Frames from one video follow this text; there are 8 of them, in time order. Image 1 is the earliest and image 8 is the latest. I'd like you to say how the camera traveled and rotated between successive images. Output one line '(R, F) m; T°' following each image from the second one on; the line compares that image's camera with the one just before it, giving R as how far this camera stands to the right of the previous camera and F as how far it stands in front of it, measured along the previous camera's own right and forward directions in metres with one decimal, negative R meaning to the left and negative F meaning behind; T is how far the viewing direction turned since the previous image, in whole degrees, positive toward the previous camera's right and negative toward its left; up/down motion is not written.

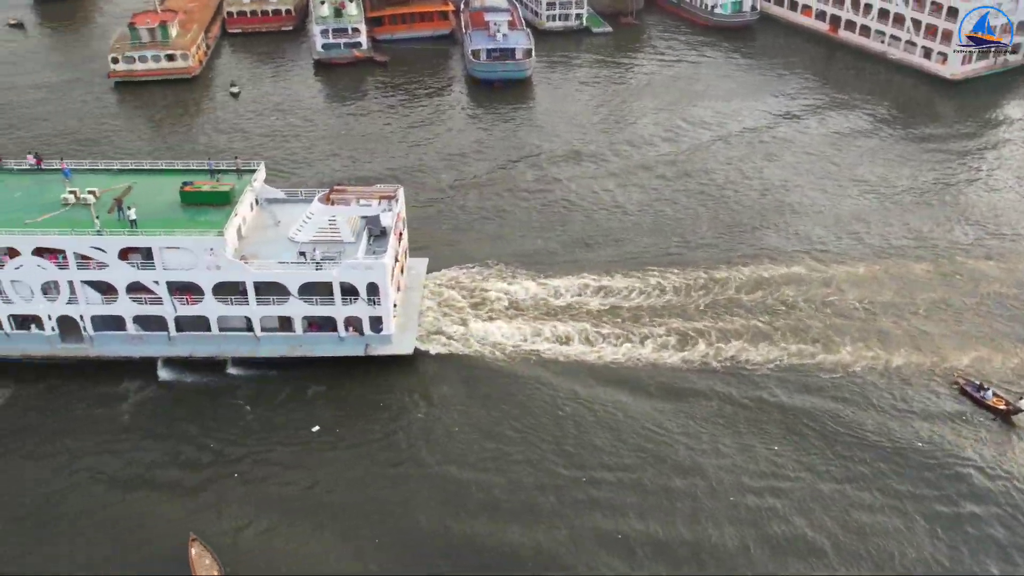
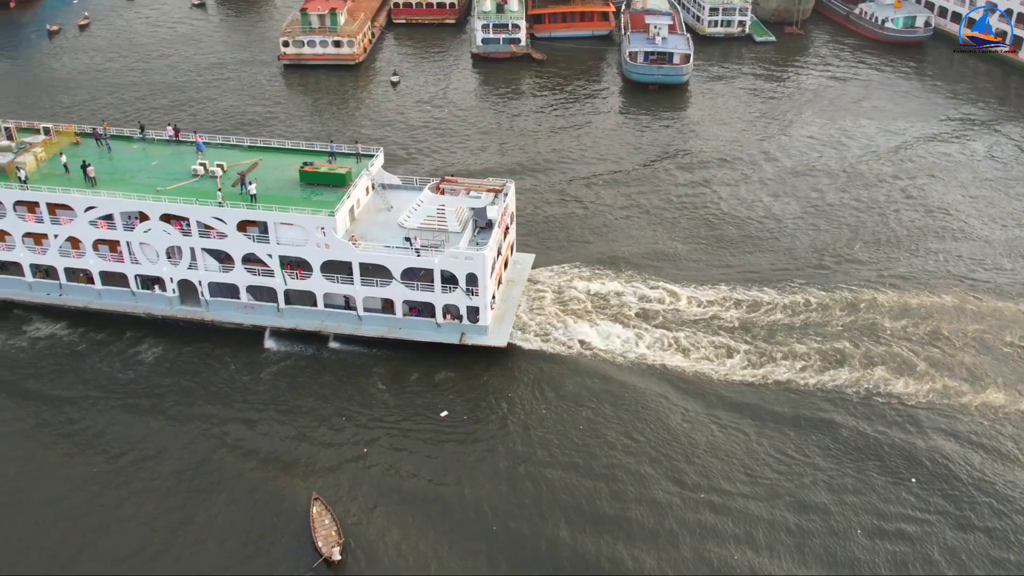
(+0.3, 0.0) m; -8°
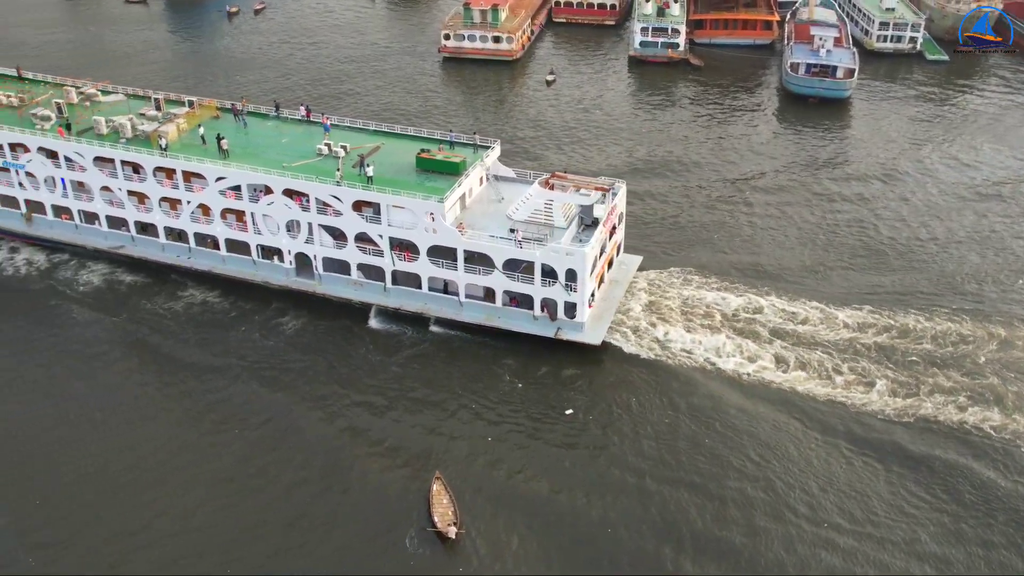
(+0.3, -0.1) m; -8°
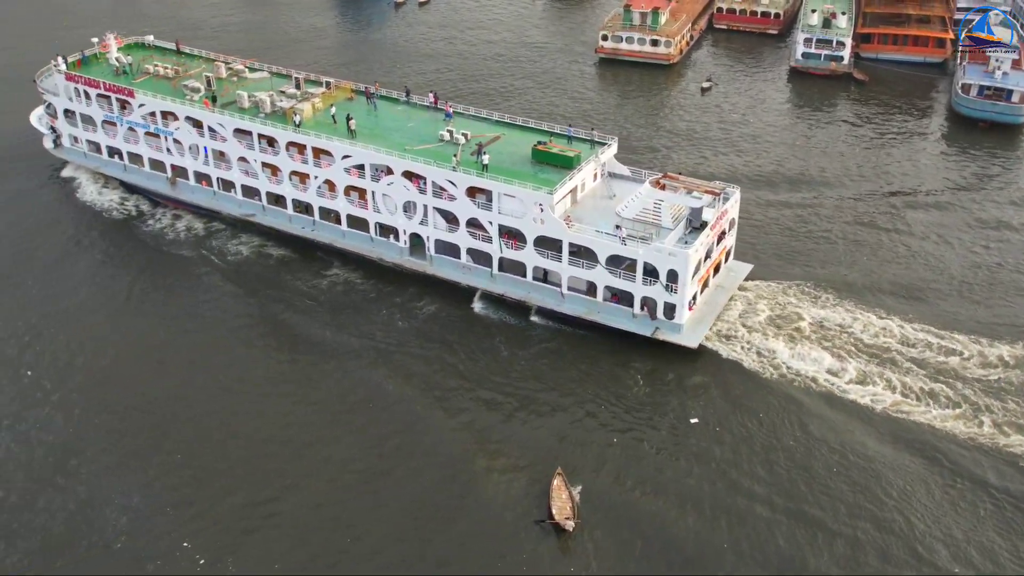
(+0.2, 0.0) m; -8°
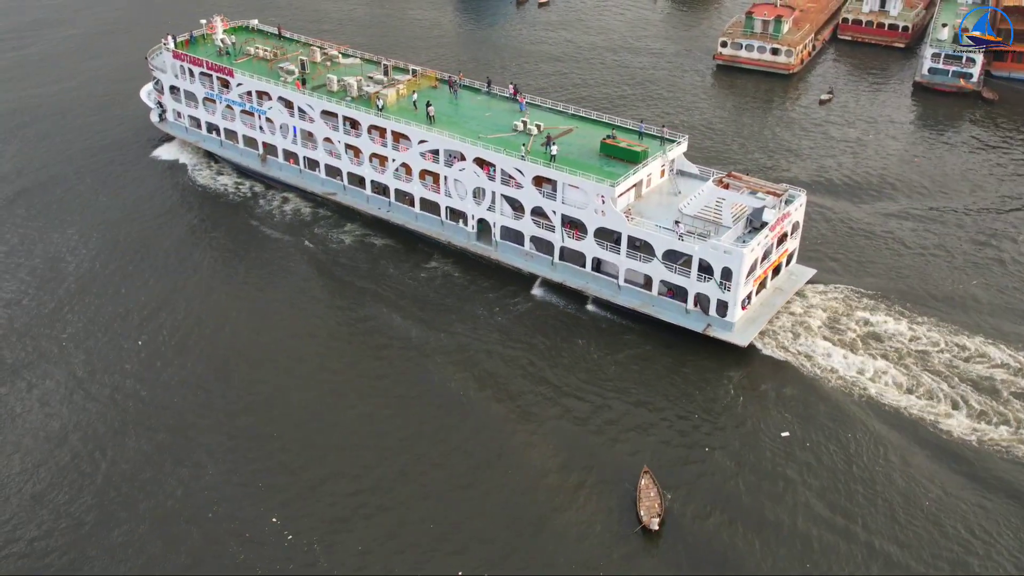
(+0.3, 0.0) m; -6°
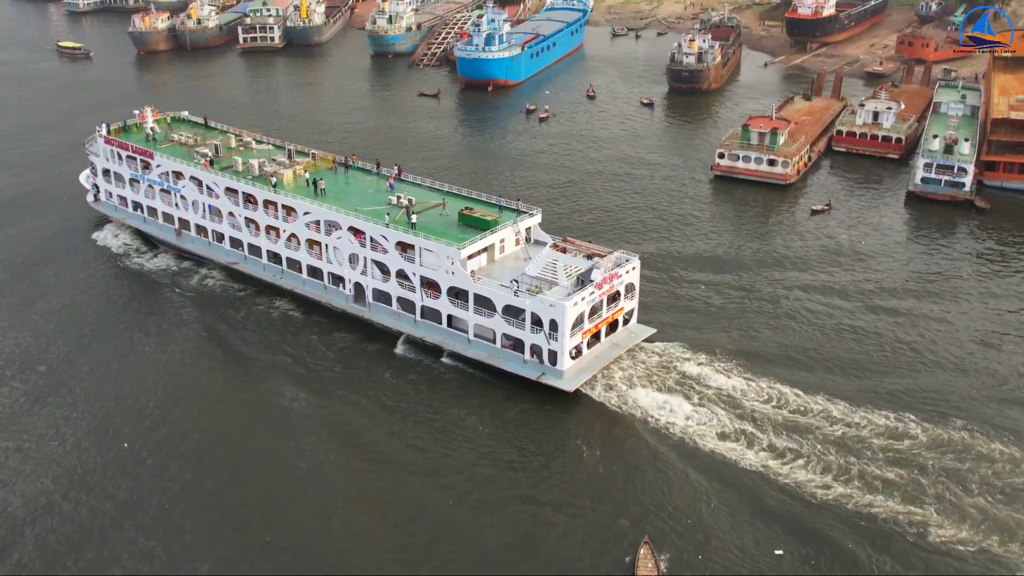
(+0.7, +0.3) m; 0°
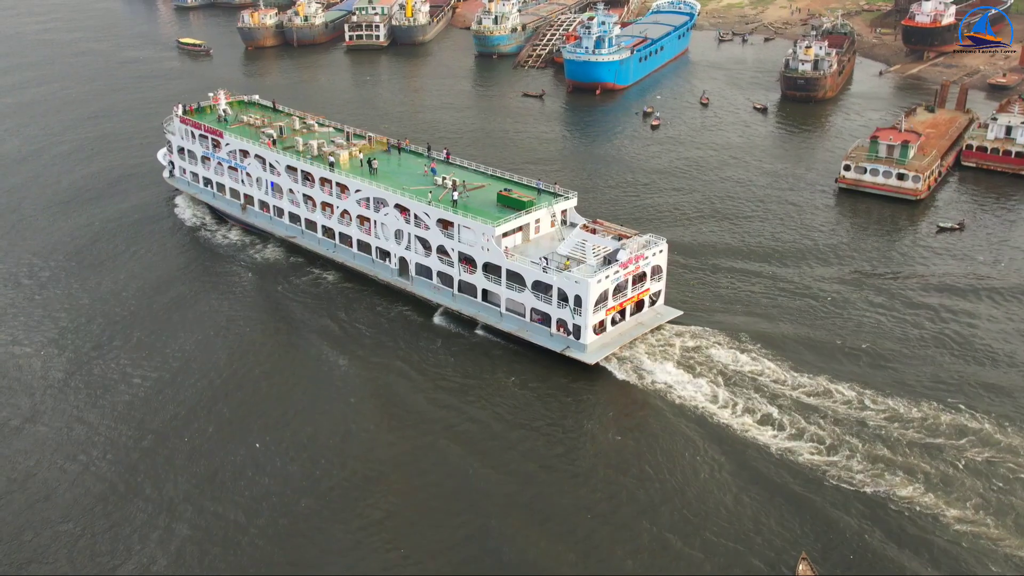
(-3.4, +1.6) m; -4°
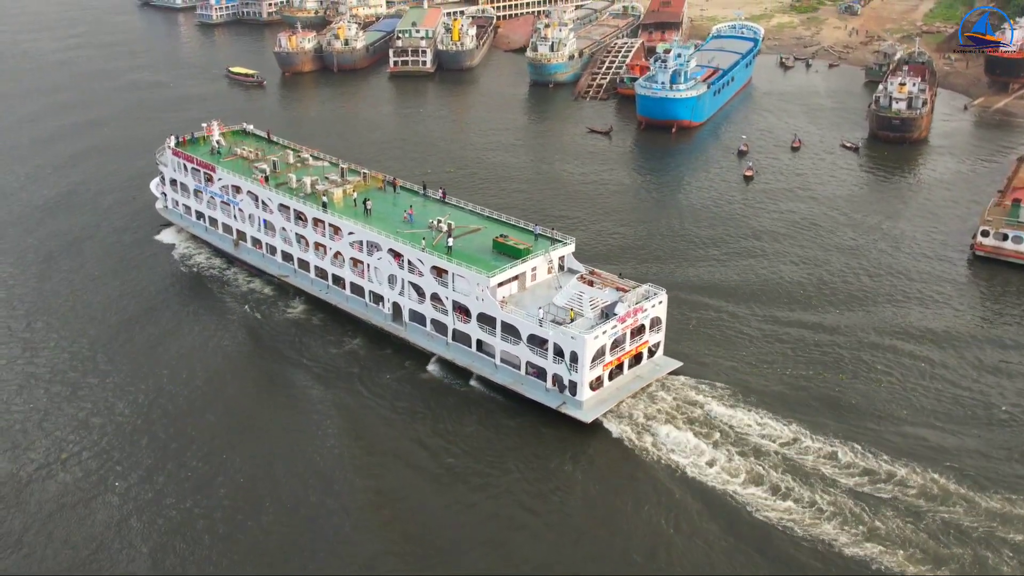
(-7.7, +9.7) m; 0°
